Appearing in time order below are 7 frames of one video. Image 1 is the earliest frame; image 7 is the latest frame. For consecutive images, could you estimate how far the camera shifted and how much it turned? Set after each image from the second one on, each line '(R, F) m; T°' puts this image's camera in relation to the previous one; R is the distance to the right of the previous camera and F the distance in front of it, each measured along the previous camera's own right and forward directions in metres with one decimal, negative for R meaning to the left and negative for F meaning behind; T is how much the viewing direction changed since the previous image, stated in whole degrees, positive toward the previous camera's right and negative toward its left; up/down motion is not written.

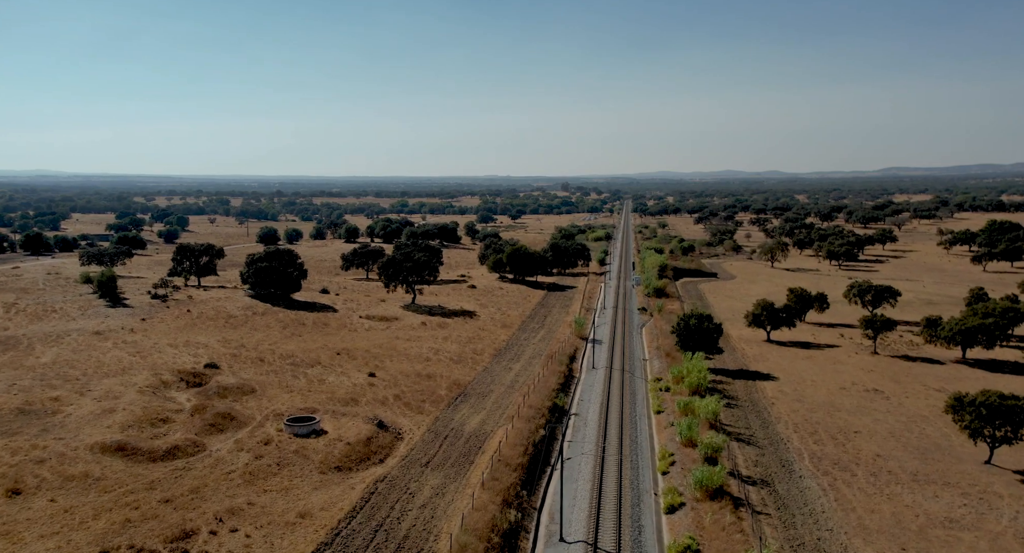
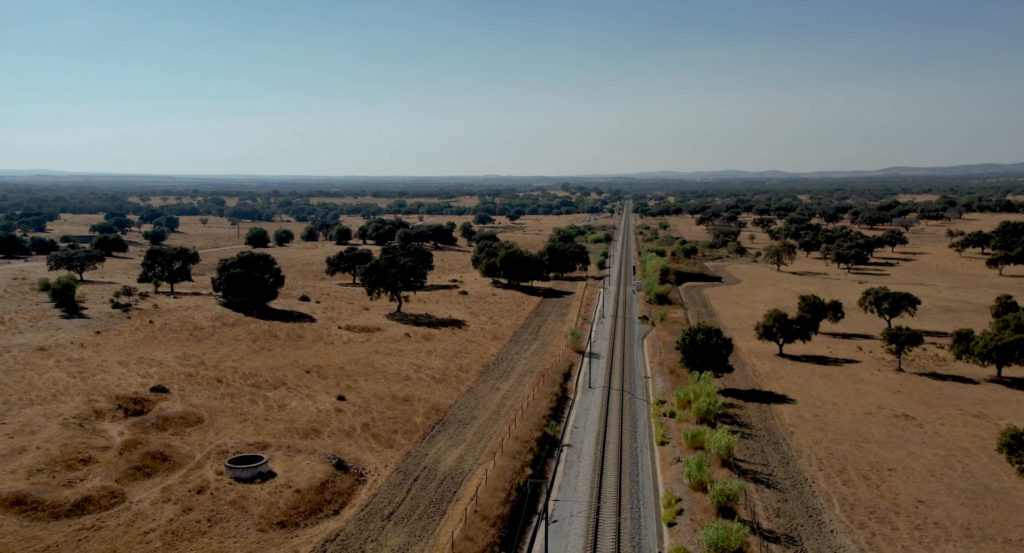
(+1.0, +6.2) m; 0°
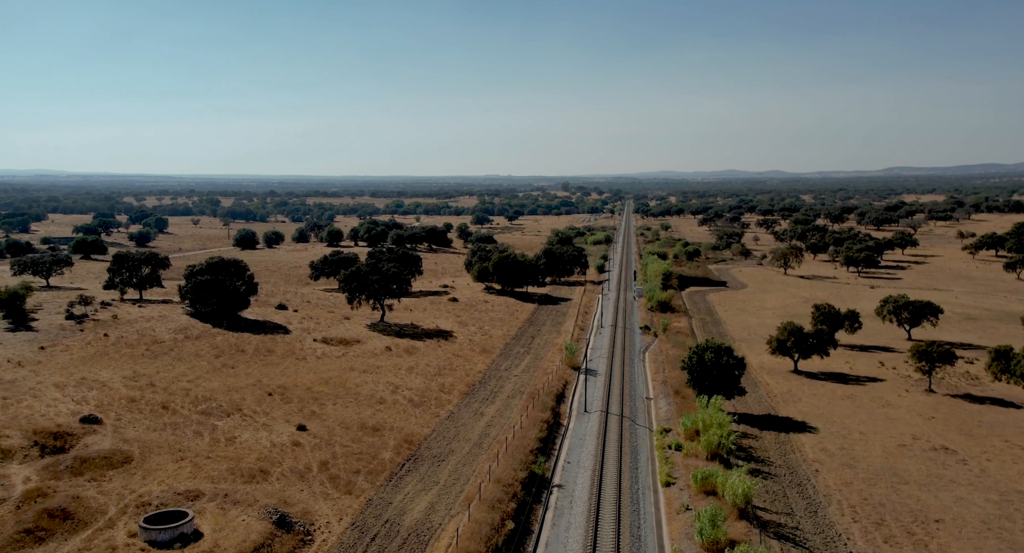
(+1.0, +6.3) m; 0°
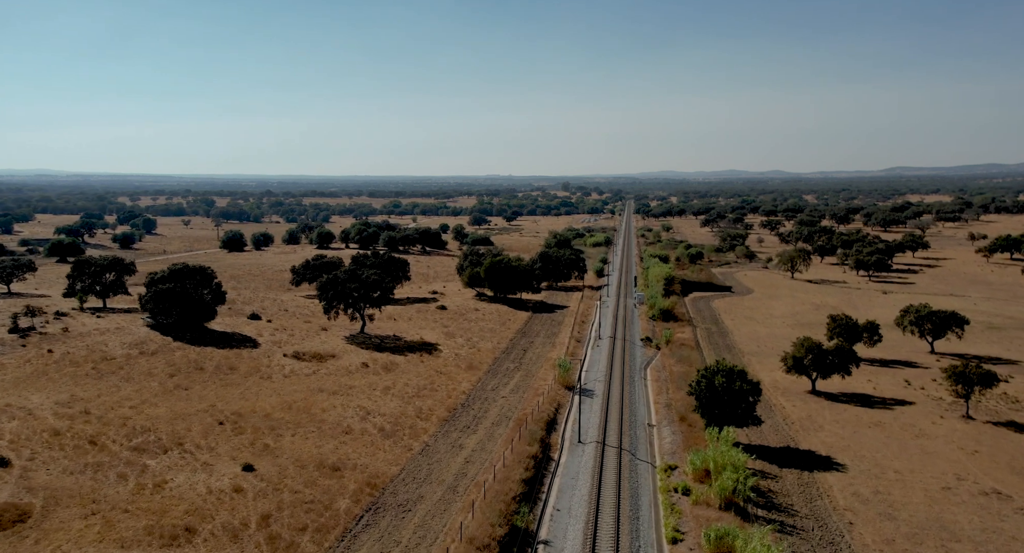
(+1.0, +6.3) m; 0°
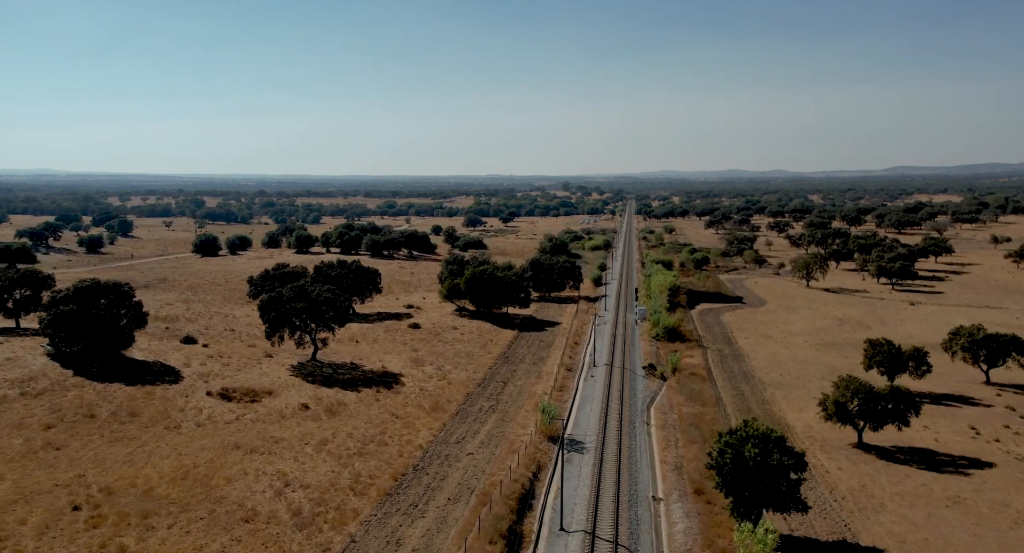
(+2.0, +12.1) m; 0°
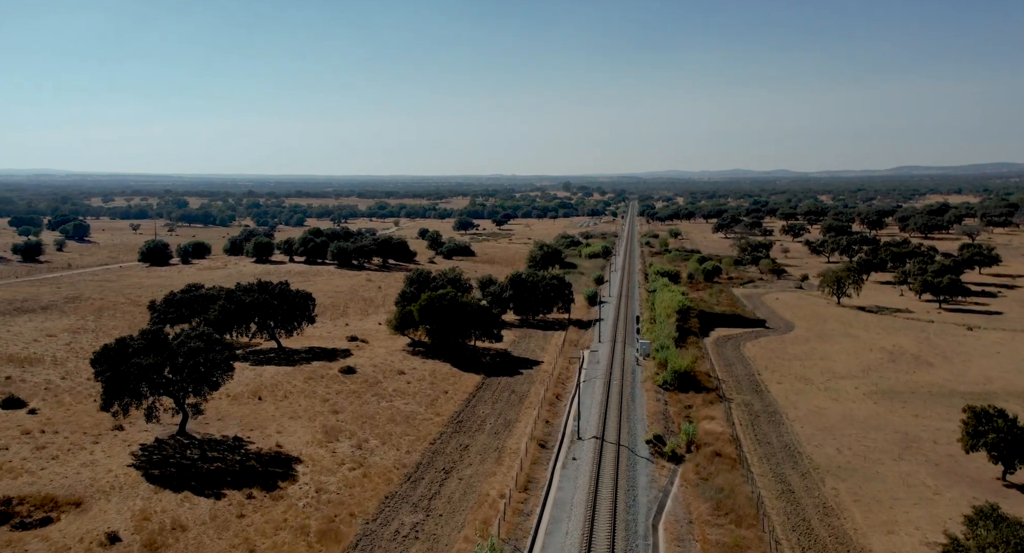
(+3.3, +19.4) m; 0°
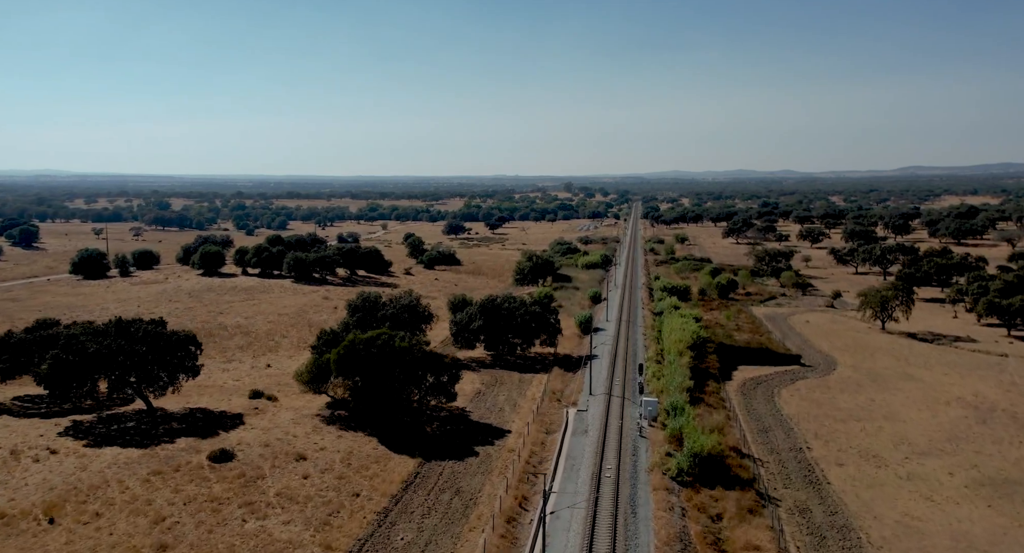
(+3.3, +19.7) m; 0°
